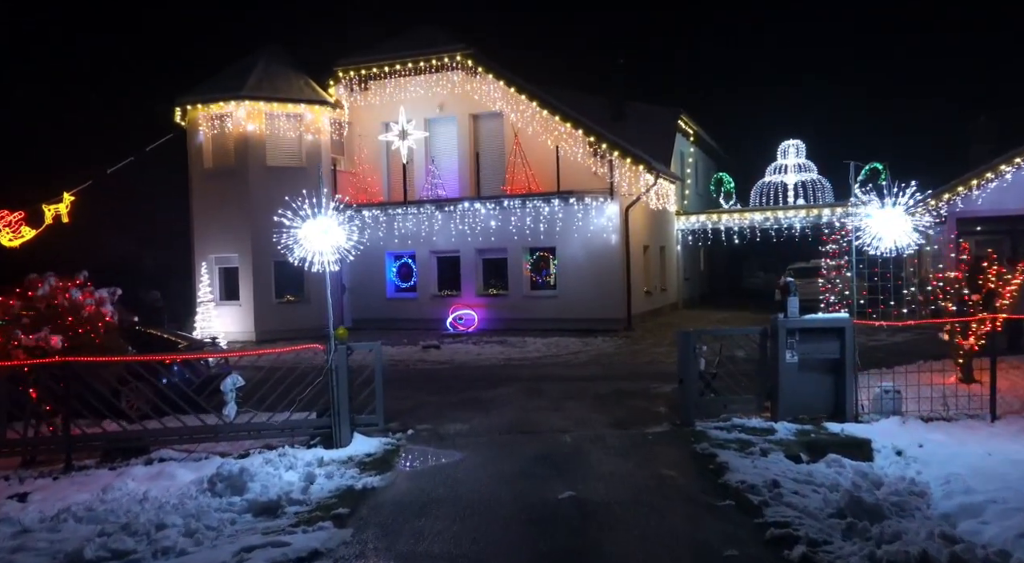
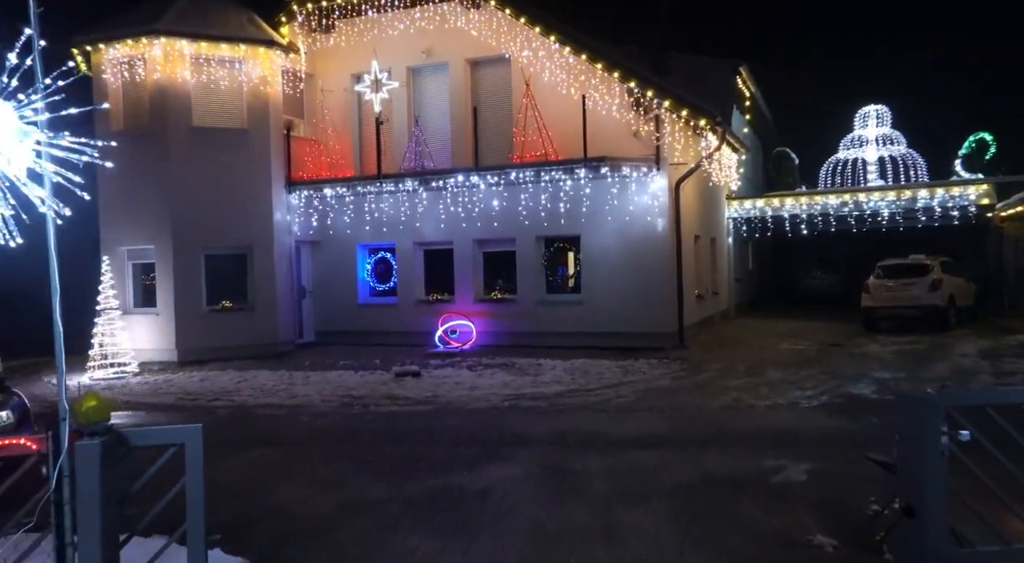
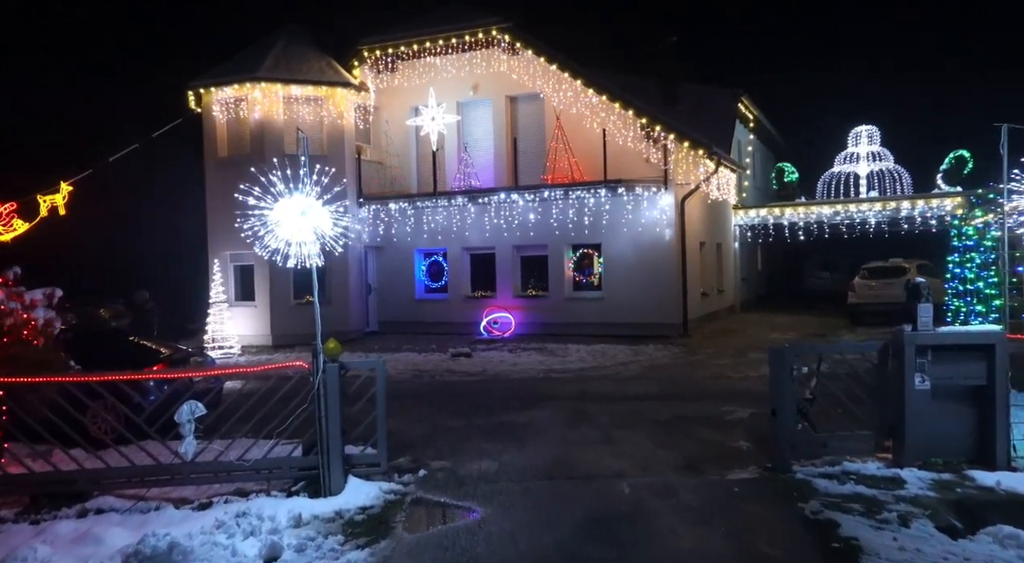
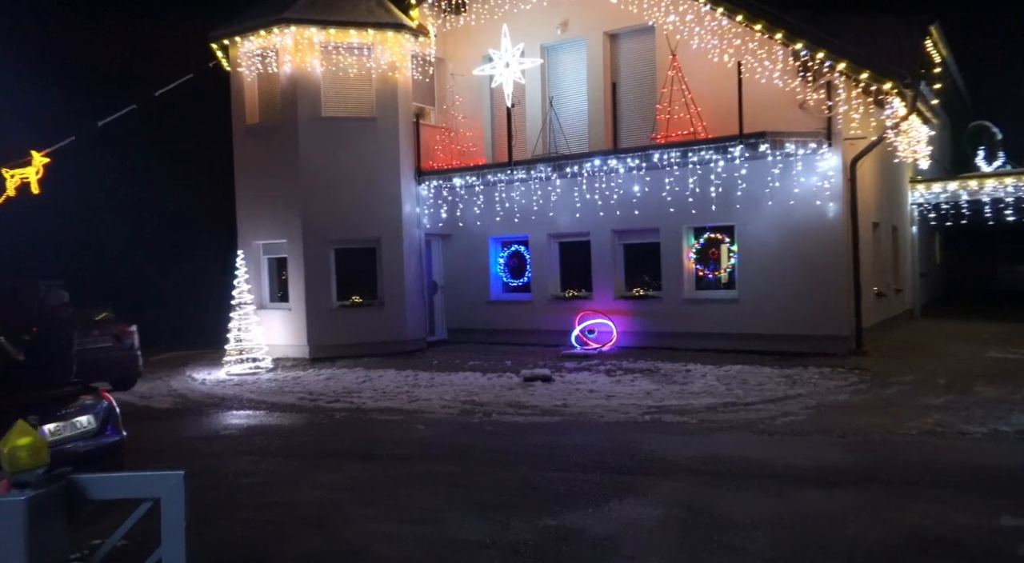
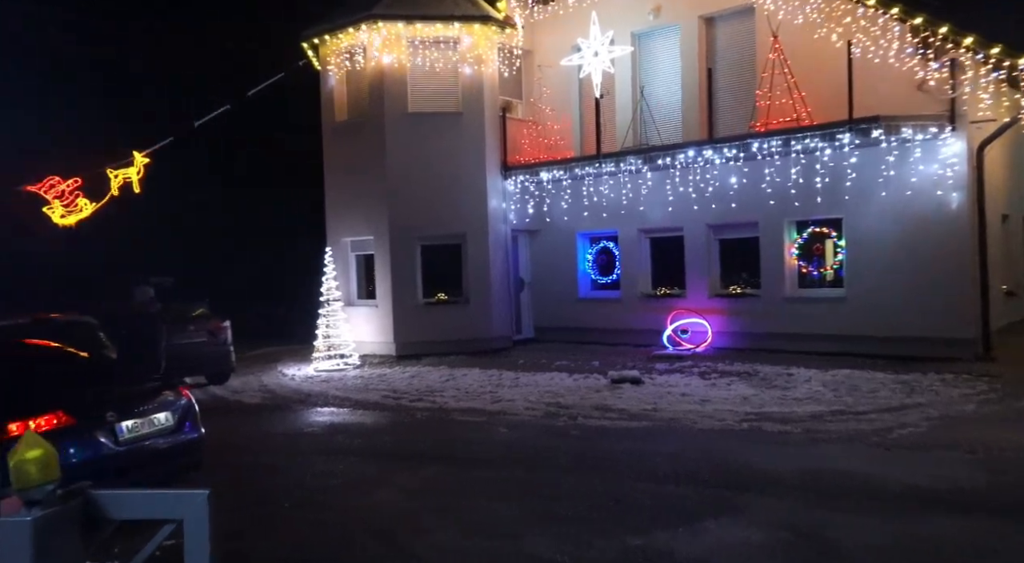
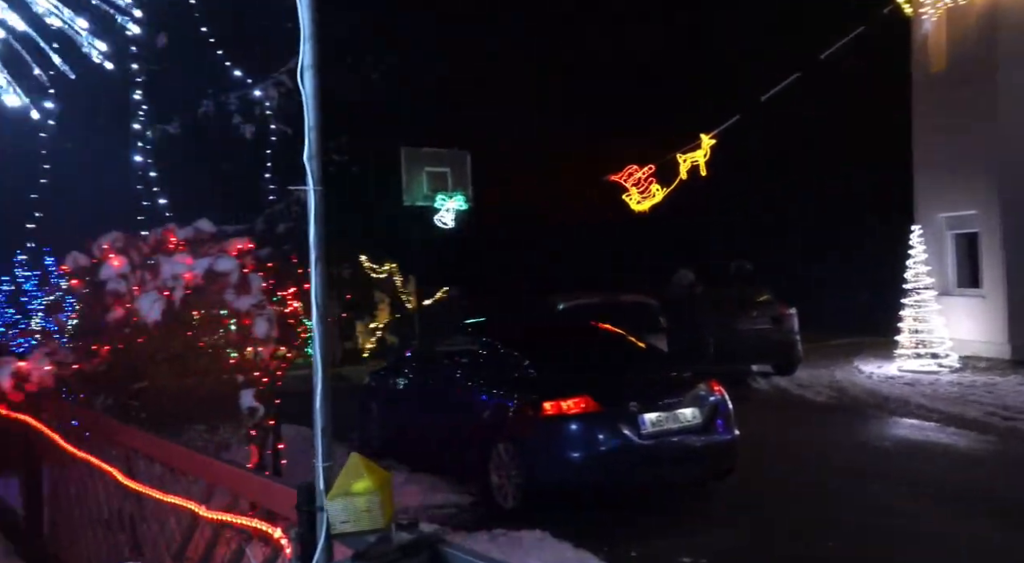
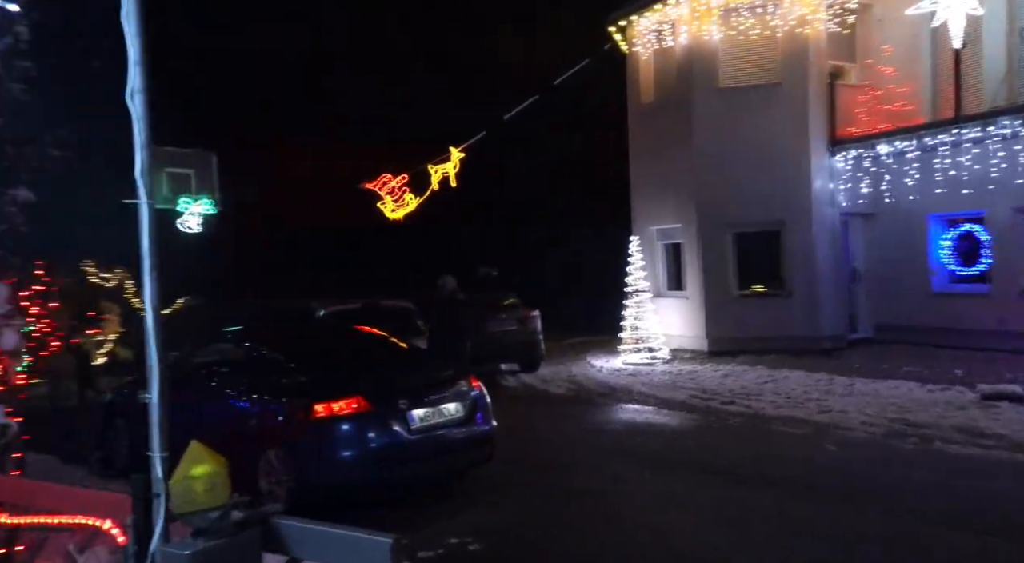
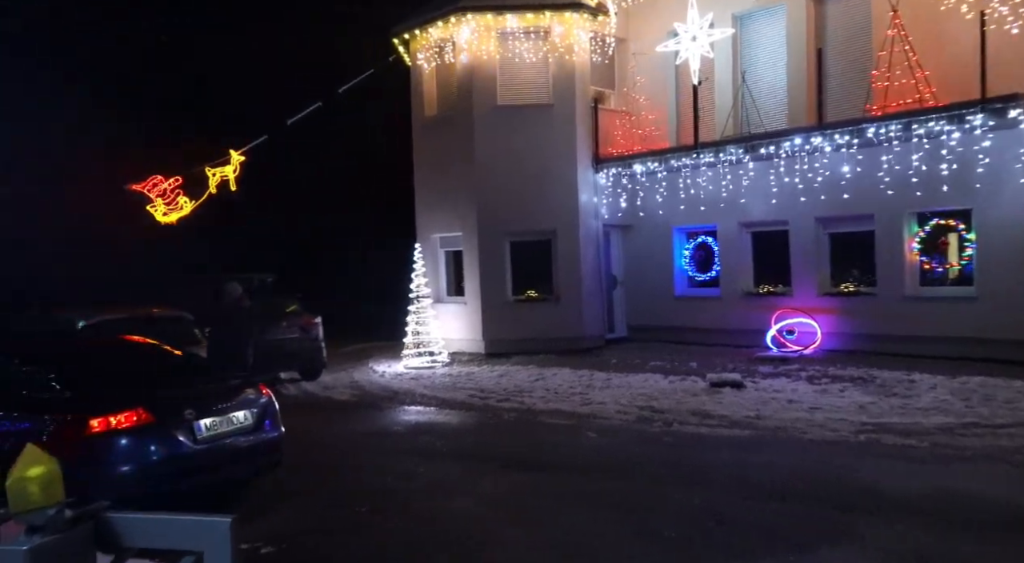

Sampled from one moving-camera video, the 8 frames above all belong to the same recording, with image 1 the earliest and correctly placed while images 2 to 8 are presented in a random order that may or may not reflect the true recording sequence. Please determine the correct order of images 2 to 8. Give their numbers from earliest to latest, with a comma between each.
3, 2, 4, 5, 8, 7, 6
